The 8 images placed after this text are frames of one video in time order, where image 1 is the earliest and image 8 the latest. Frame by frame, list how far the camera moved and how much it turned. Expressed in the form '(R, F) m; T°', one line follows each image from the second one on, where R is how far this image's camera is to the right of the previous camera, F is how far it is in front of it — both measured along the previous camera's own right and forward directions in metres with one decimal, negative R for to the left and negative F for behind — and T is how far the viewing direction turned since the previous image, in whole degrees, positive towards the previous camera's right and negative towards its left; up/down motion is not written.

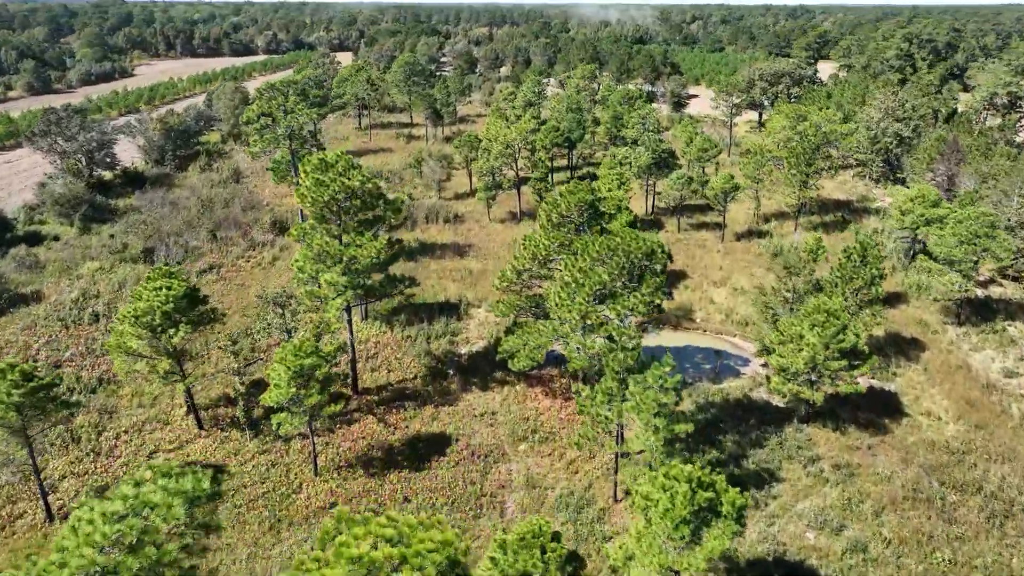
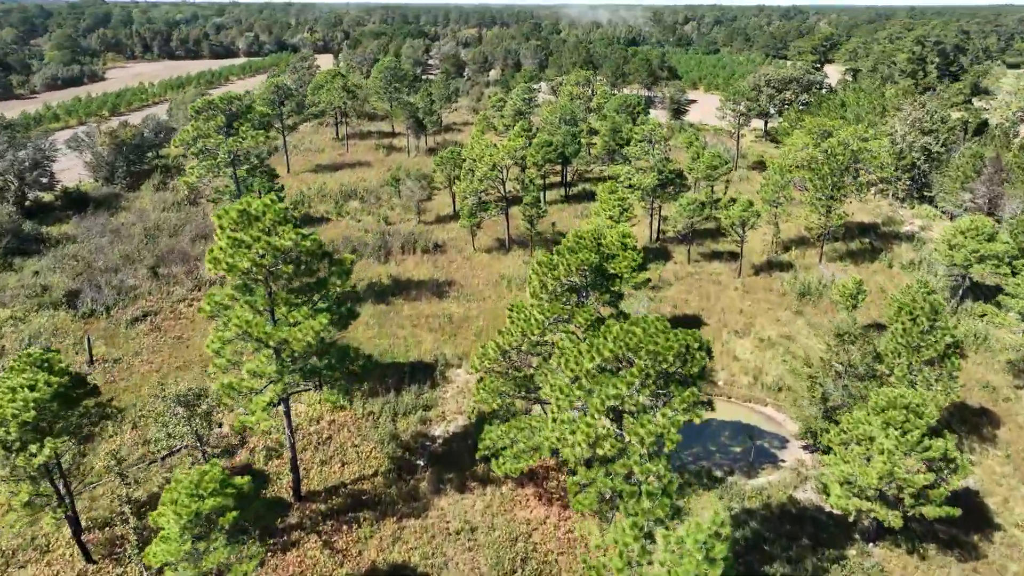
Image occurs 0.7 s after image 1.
(+0.2, +5.4) m; +1°
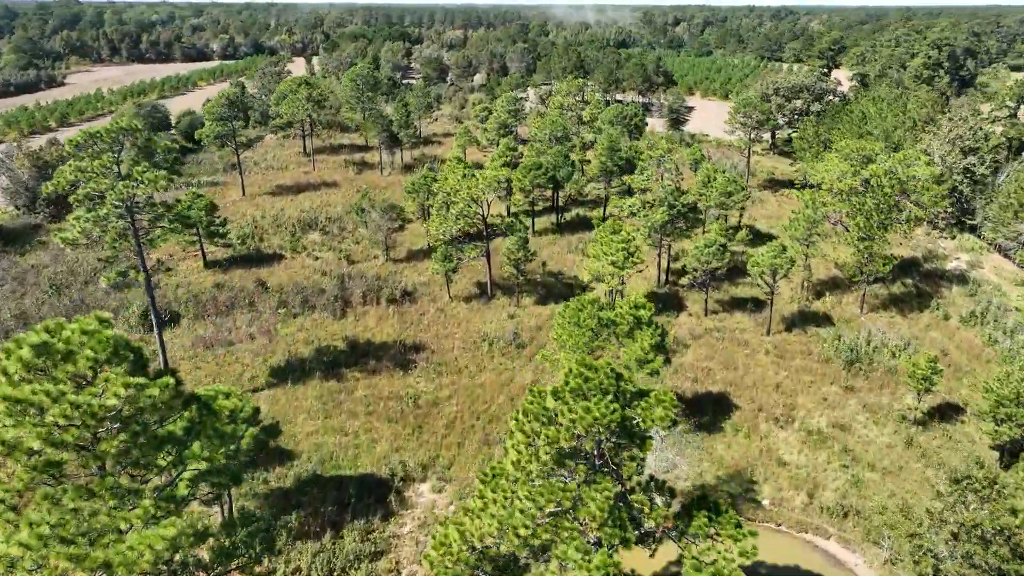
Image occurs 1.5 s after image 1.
(+0.3, +6.6) m; +1°
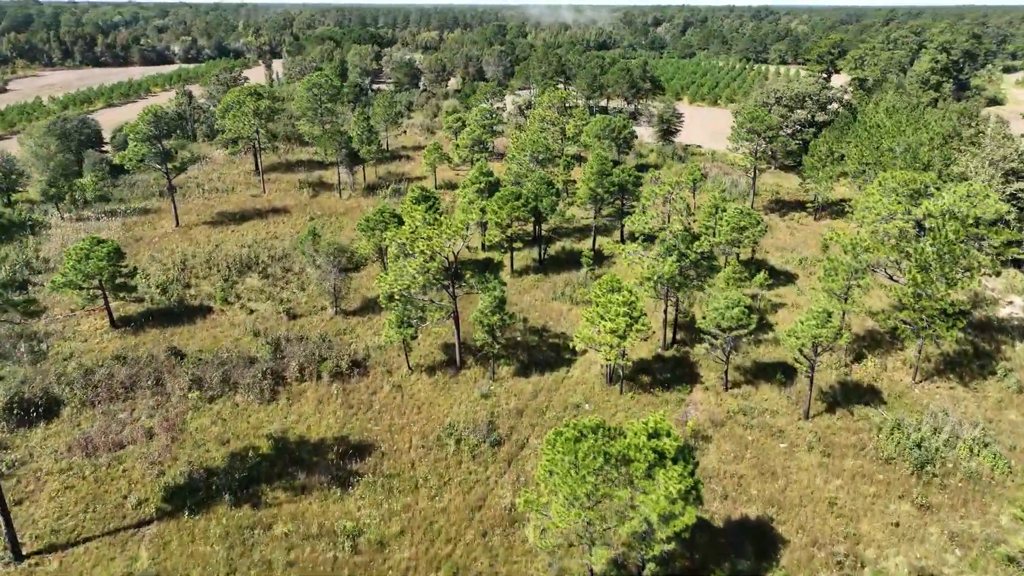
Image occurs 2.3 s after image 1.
(+0.3, +6.6) m; +2°
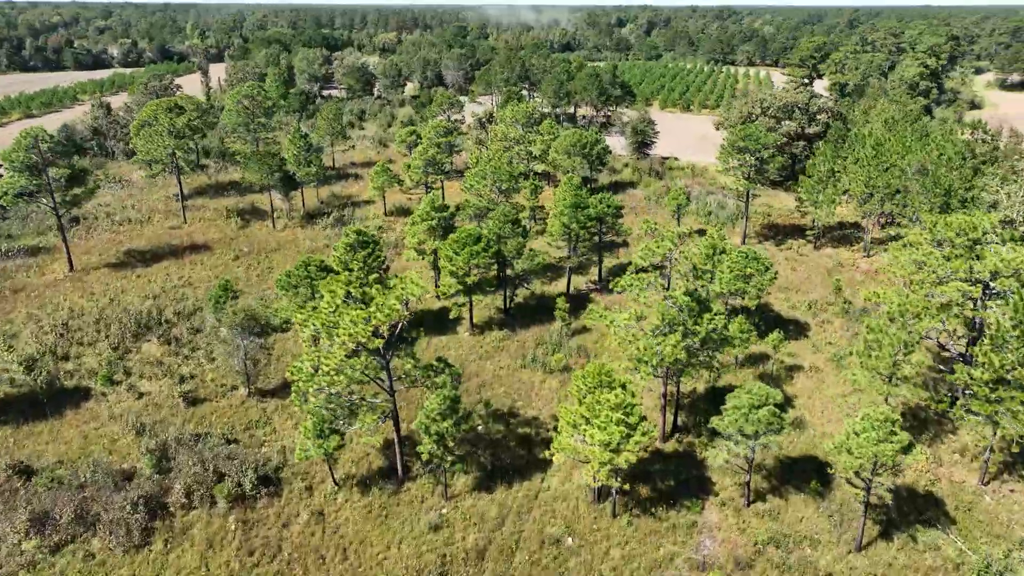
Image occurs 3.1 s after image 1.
(+0.4, +6.5) m; +3°
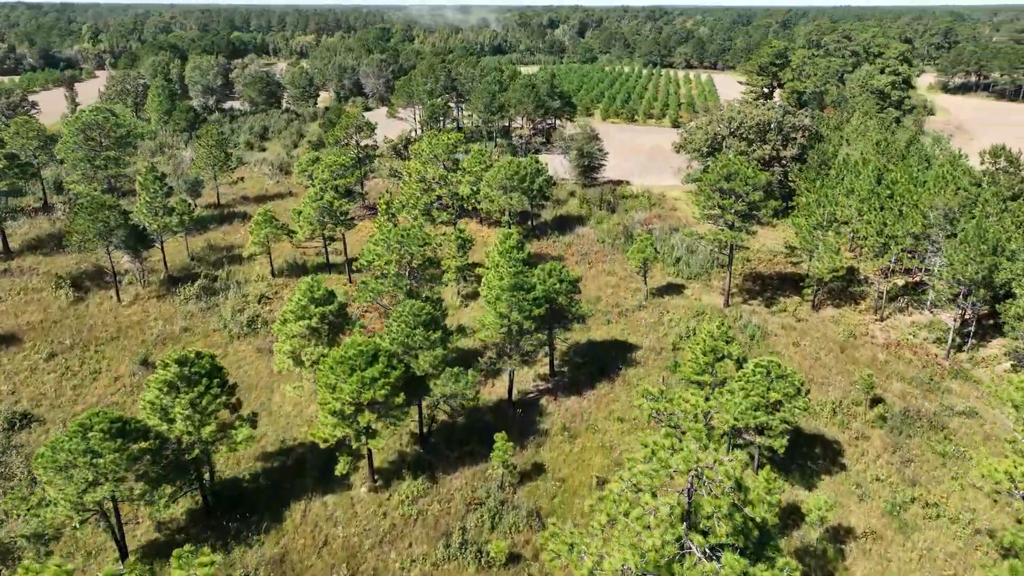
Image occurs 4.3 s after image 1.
(+0.8, +9.9) m; +5°
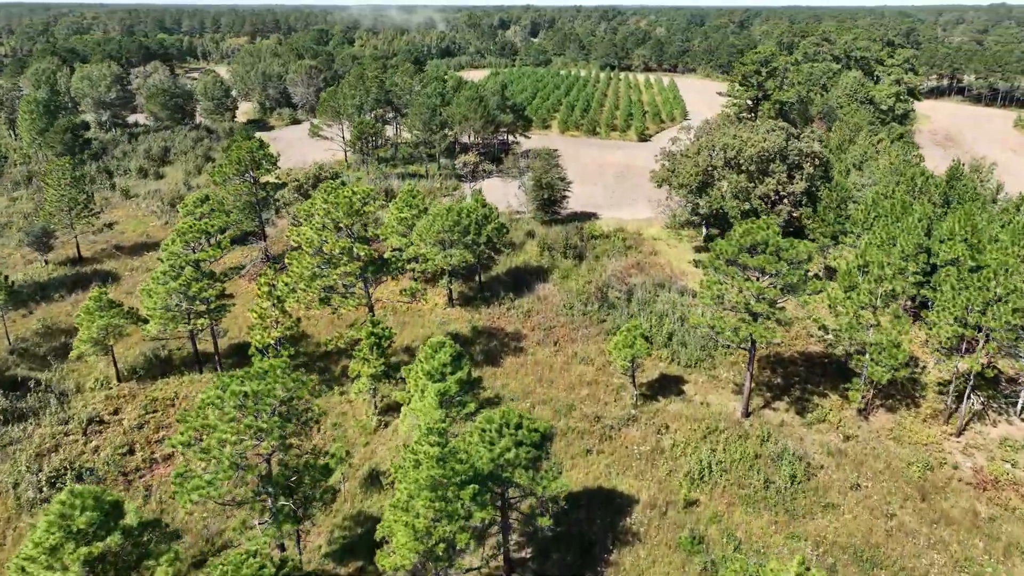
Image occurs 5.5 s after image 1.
(+0.8, +10.0) m; +3°
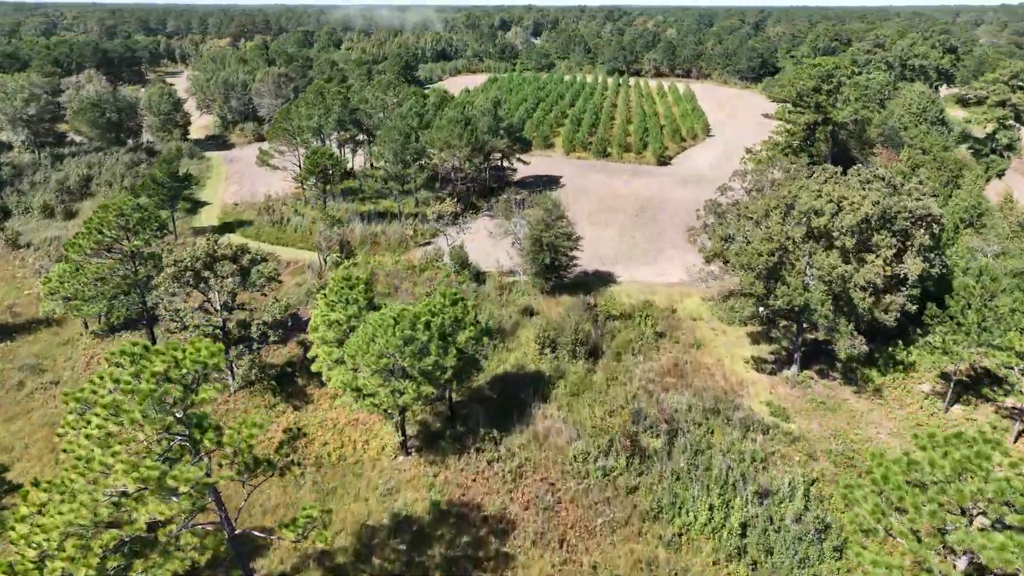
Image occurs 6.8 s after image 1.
(+0.6, +11.6) m; 0°
